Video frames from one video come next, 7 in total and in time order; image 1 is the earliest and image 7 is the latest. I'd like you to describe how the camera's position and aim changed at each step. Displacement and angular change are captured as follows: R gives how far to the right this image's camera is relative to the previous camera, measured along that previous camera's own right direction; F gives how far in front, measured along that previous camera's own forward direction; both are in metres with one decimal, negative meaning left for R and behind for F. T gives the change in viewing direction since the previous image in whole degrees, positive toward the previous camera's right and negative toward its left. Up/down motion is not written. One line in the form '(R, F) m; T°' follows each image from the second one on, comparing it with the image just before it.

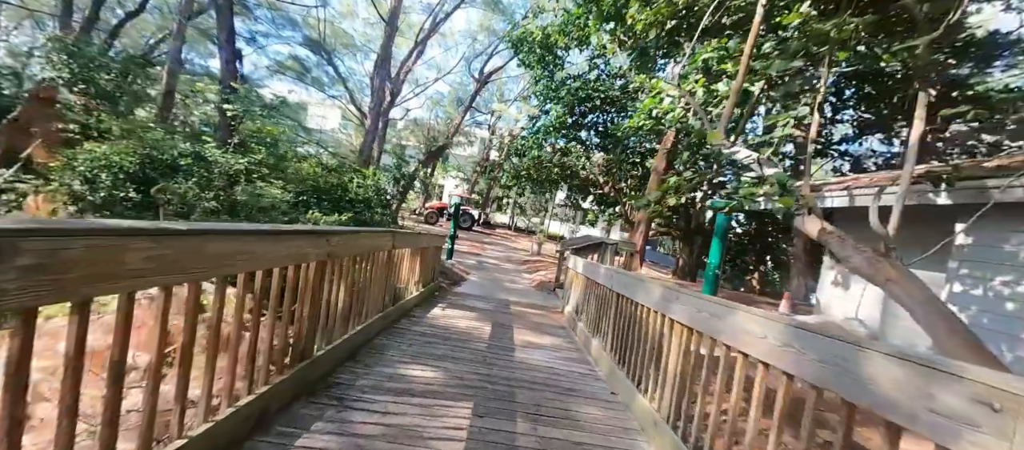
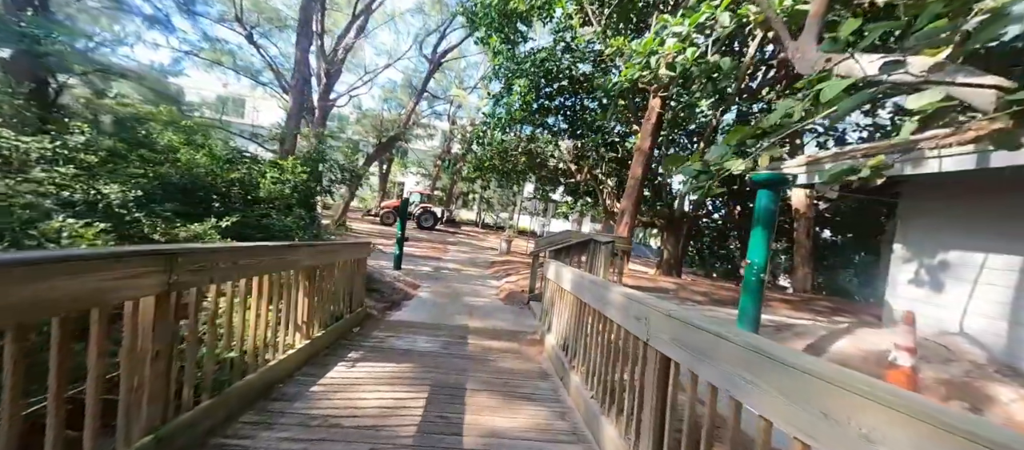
(+0.2, +1.7) m; +5°
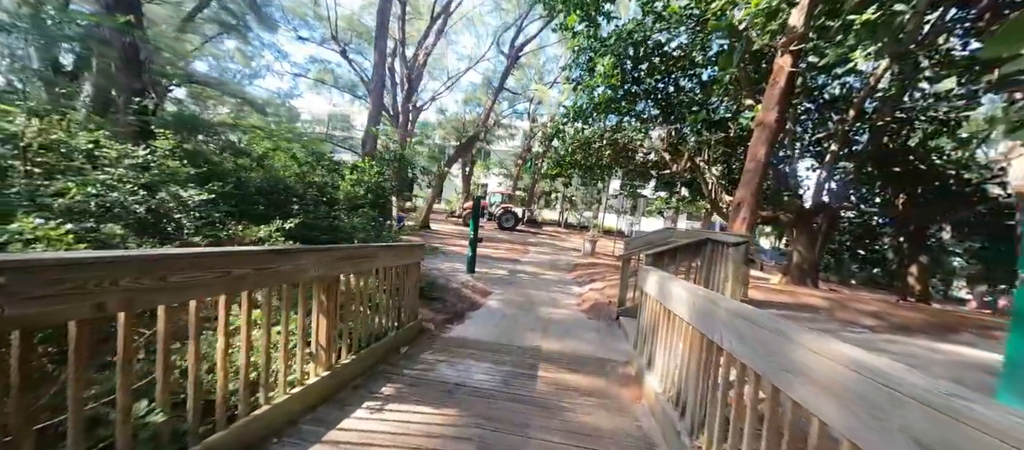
(0.0, +0.9) m; -13°
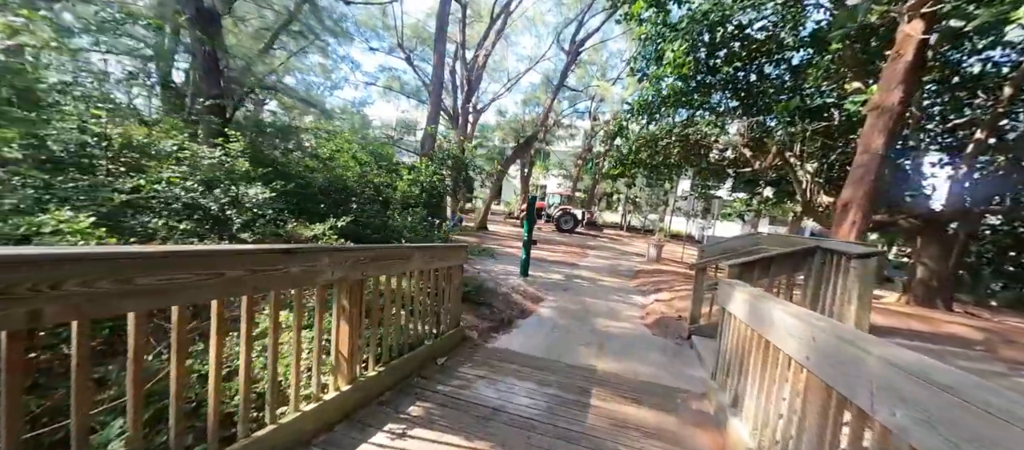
(+0.1, +0.4) m; -9°
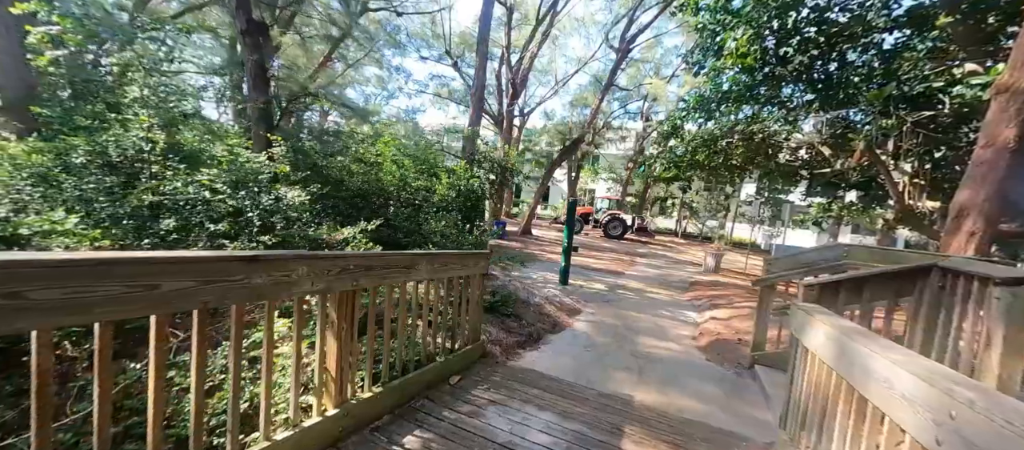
(+0.2, +0.3) m; -7°
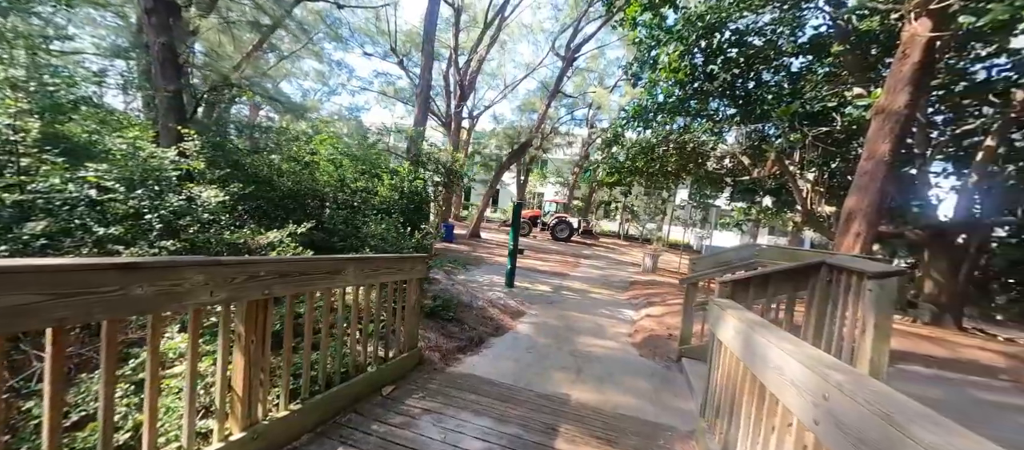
(+0.1, 0.0) m; +7°
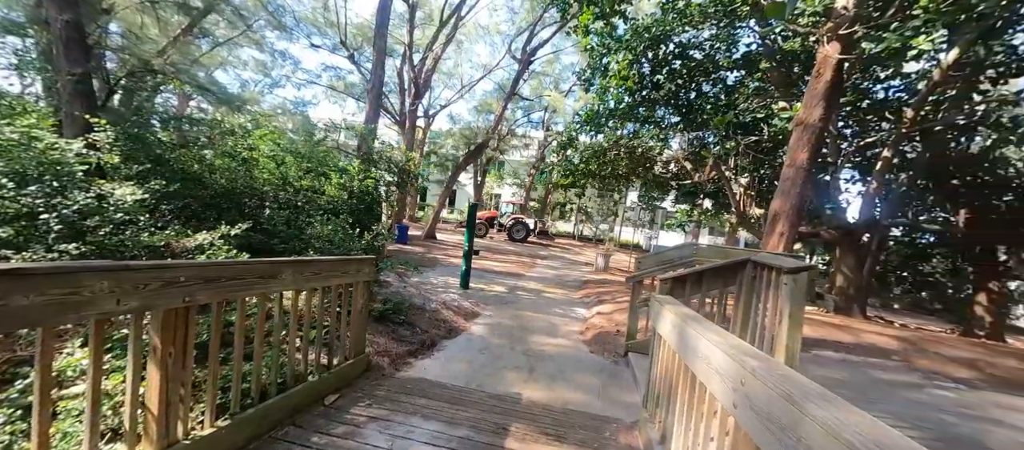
(0.0, 0.0) m; +6°
